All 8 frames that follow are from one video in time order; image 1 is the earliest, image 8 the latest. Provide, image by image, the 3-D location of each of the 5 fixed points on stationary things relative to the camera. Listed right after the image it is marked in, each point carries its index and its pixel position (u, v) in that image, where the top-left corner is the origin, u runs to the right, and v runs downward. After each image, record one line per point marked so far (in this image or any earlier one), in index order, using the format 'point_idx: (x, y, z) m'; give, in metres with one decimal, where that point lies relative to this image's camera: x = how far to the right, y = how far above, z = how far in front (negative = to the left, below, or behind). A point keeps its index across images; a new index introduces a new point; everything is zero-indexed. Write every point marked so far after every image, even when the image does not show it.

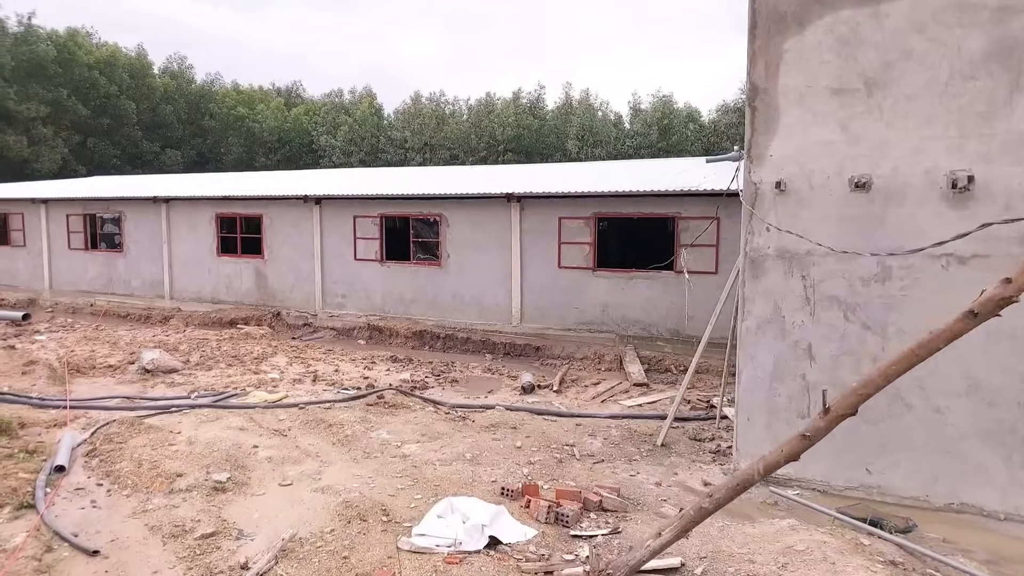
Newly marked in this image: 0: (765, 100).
0: (+2.0, +1.5, +5.7) m
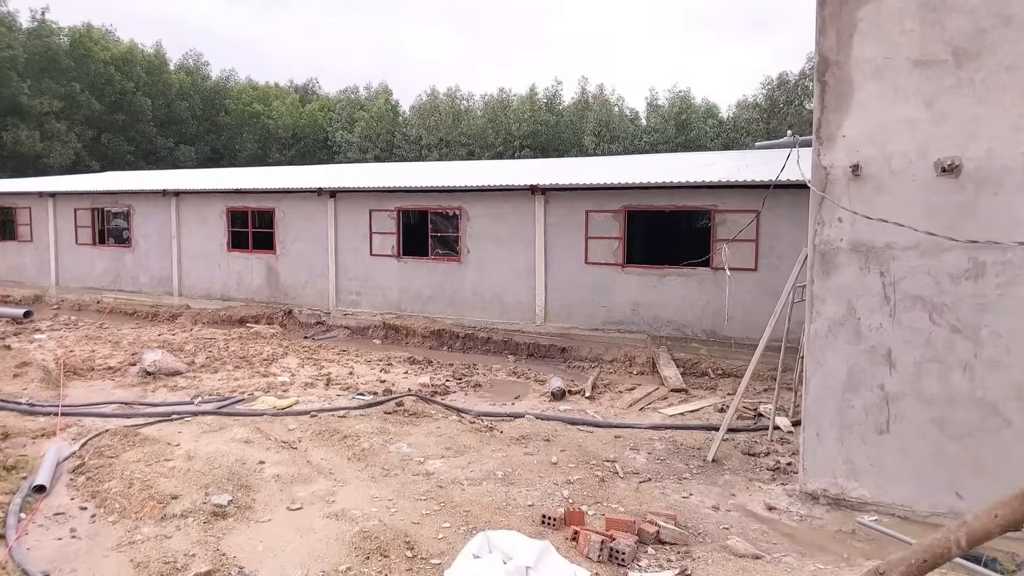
0: (+2.3, +1.5, +5.0) m
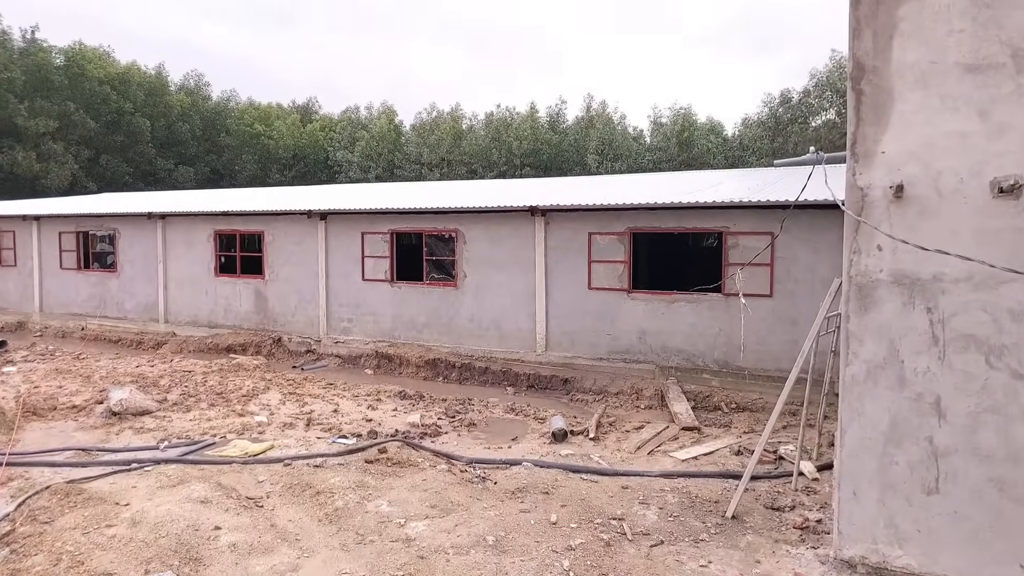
0: (+2.2, +1.3, +4.4) m
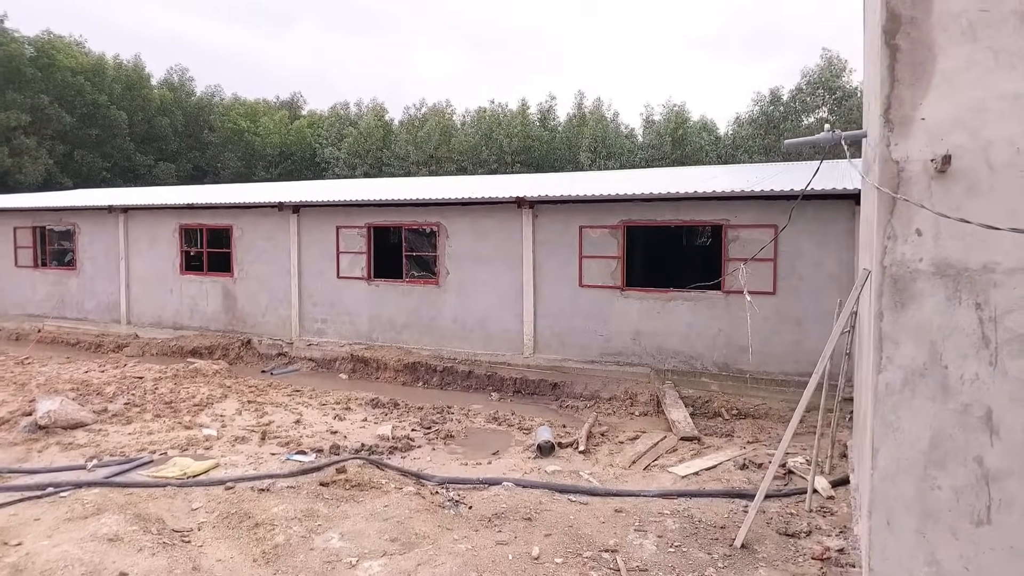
0: (+2.1, +1.3, +3.7) m
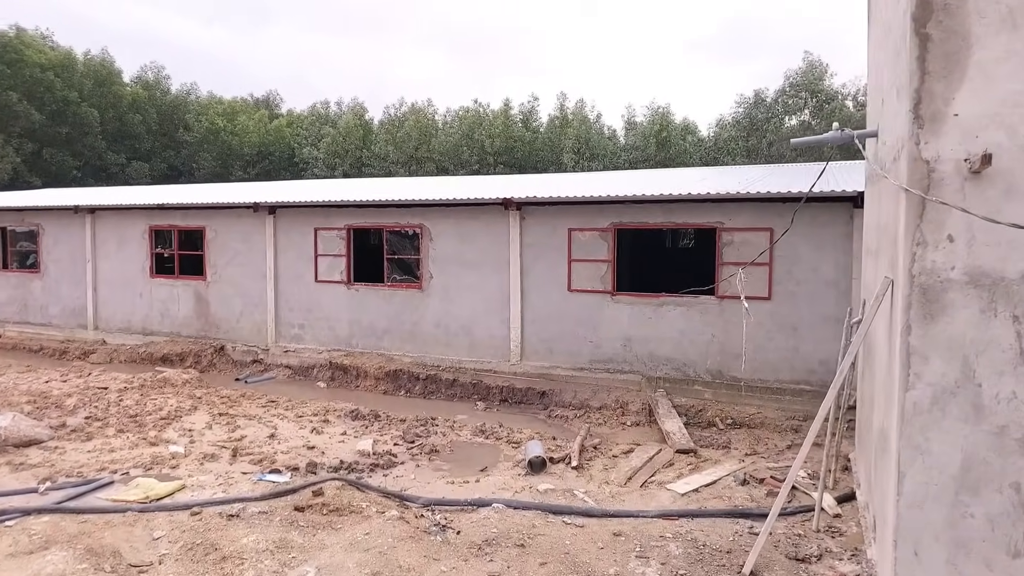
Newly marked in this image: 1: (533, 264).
0: (+2.1, +1.2, +3.4) m
1: (+0.3, +0.3, +9.5) m
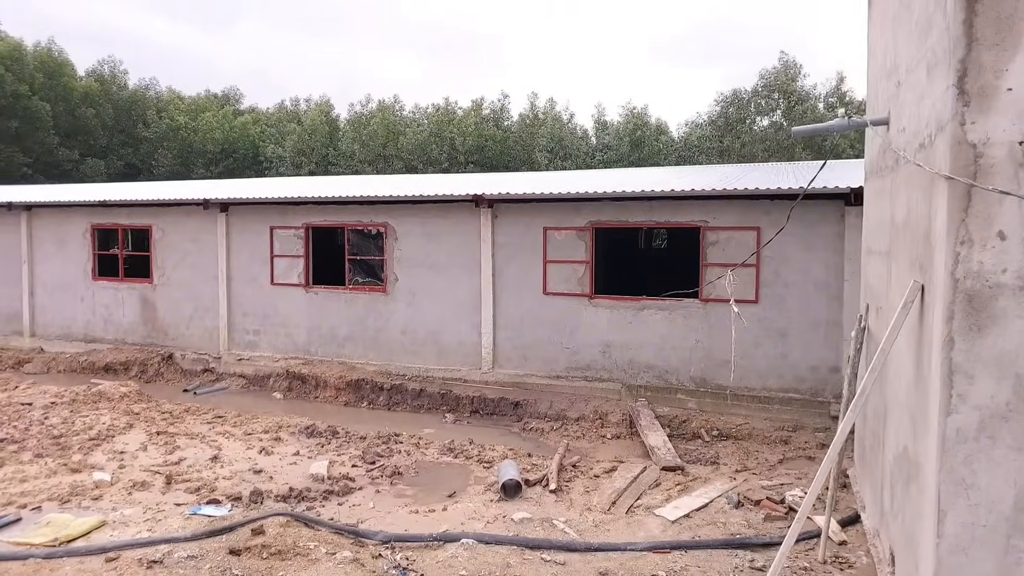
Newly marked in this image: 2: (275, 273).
0: (+1.9, +1.2, +2.9) m
1: (-0.1, +0.3, +8.9) m
2: (-3.3, +0.2, +9.9) m
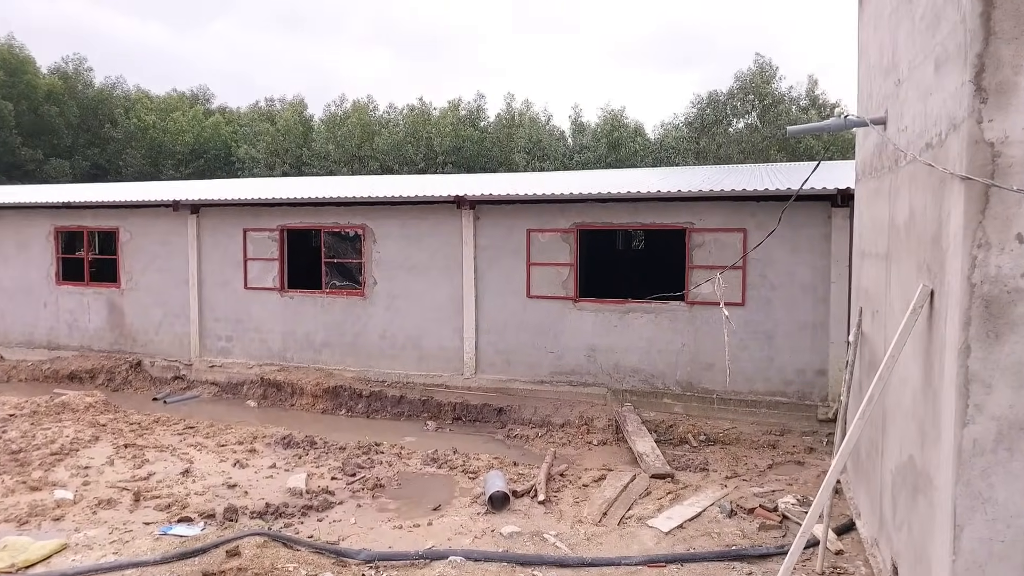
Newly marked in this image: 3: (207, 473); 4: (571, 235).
0: (+1.9, +1.2, +2.7) m
1: (-0.3, +0.2, +8.7) m
2: (-3.5, +0.2, +9.6) m
3: (-2.4, -1.5, +5.7) m
4: (+0.7, +0.6, +8.3) m
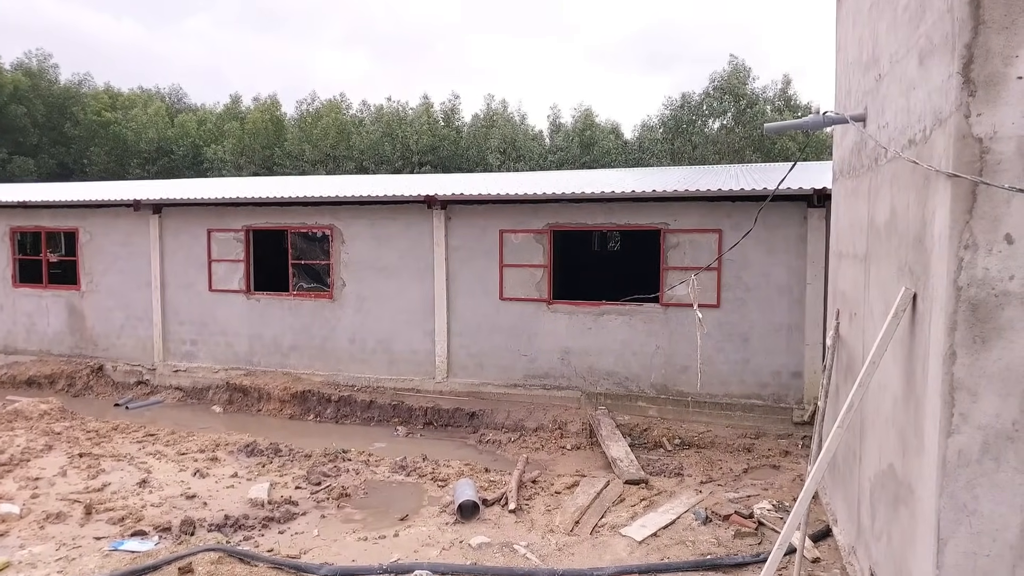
0: (+1.8, +1.2, +2.6) m
1: (-0.6, +0.2, +8.5) m
2: (-3.9, +0.1, +9.4) m
3: (-2.7, -1.5, +5.5) m
4: (+0.4, +0.6, +8.2) m
